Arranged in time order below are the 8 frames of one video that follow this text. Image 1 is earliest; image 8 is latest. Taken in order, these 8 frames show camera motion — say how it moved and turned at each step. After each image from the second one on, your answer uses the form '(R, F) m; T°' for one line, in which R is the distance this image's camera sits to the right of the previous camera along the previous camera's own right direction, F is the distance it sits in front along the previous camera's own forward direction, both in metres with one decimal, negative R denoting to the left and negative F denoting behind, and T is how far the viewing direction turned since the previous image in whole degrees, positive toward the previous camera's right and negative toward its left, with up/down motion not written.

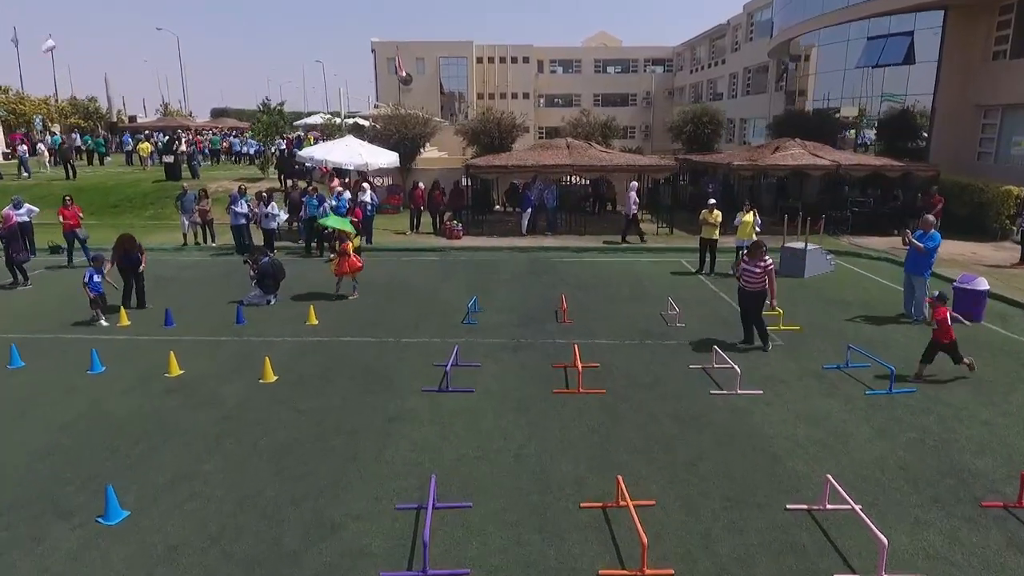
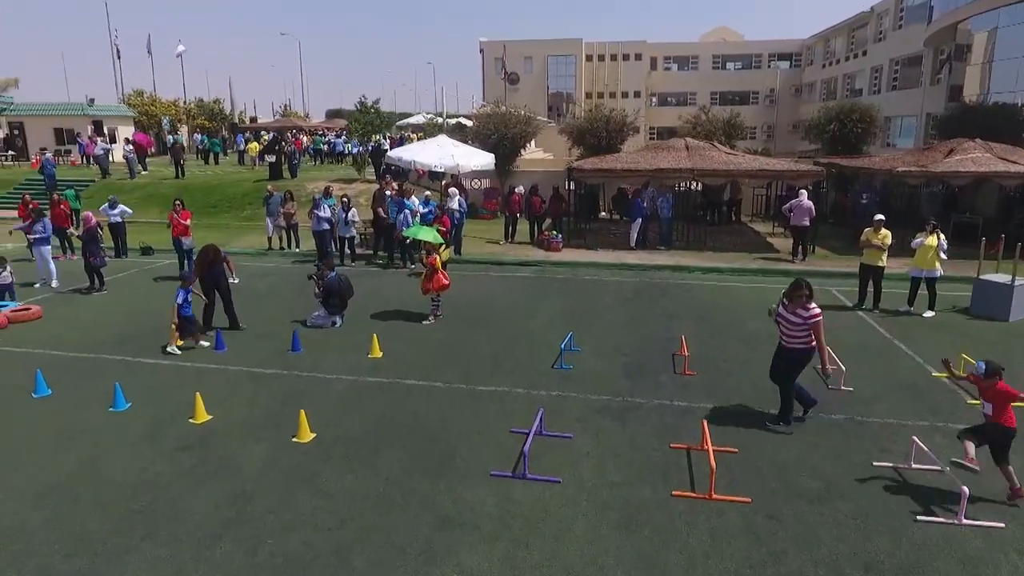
(-0.1, +2.5) m; -9°
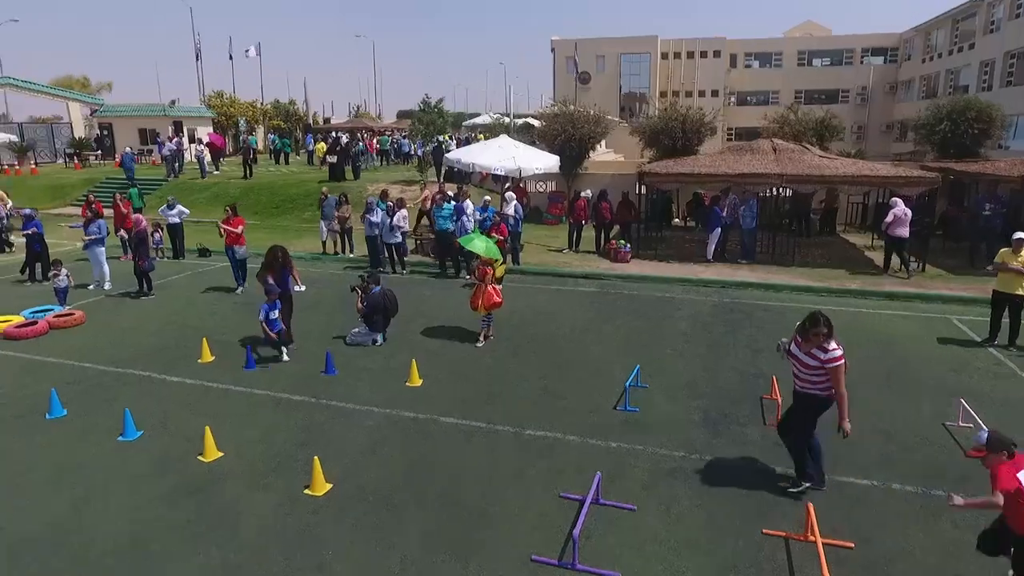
(+0.1, +1.4) m; -6°
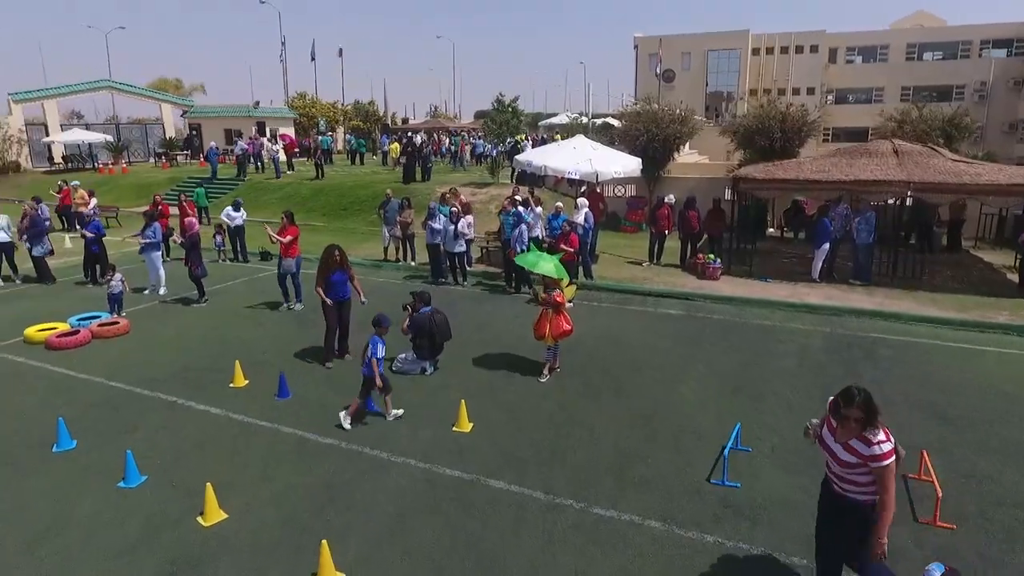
(0.0, +1.6) m; -7°
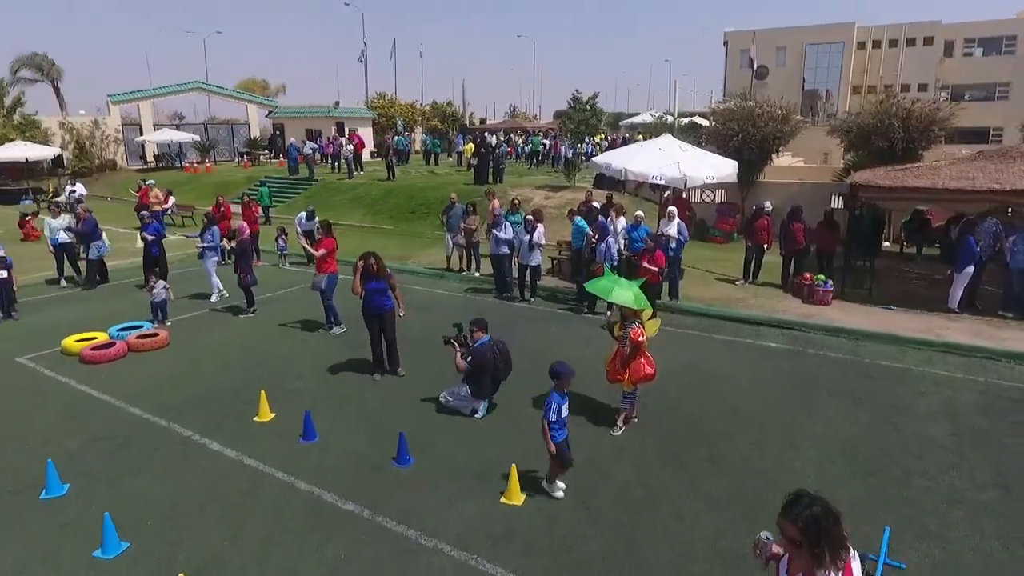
(+0.1, +1.6) m; -7°
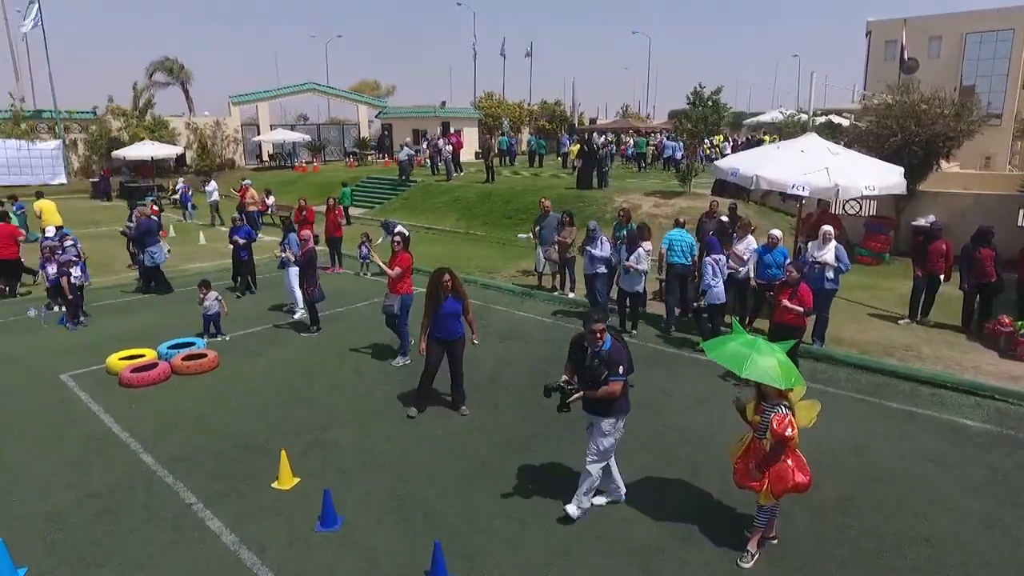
(+0.1, +2.1) m; -9°
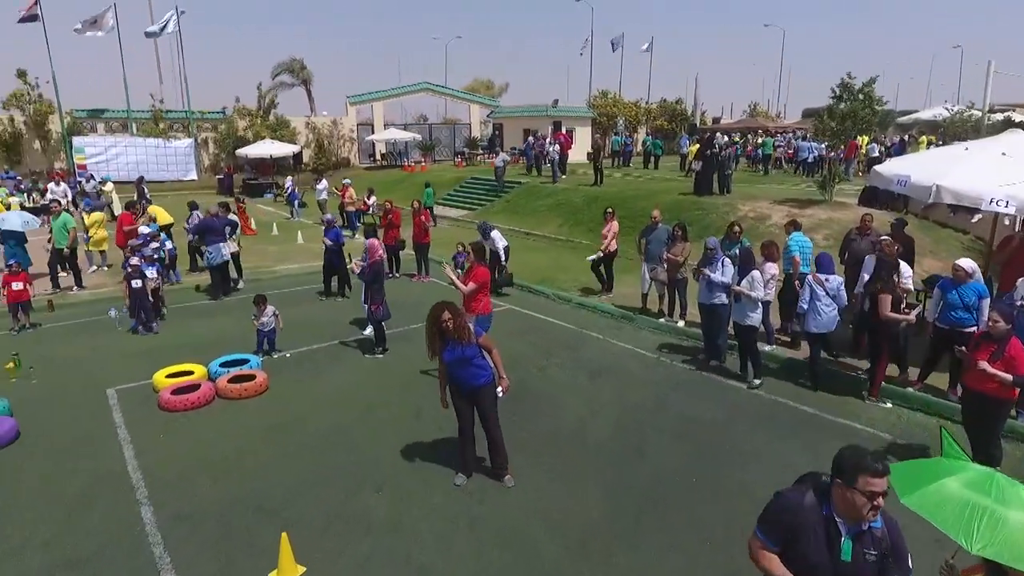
(+0.2, +1.8) m; -10°
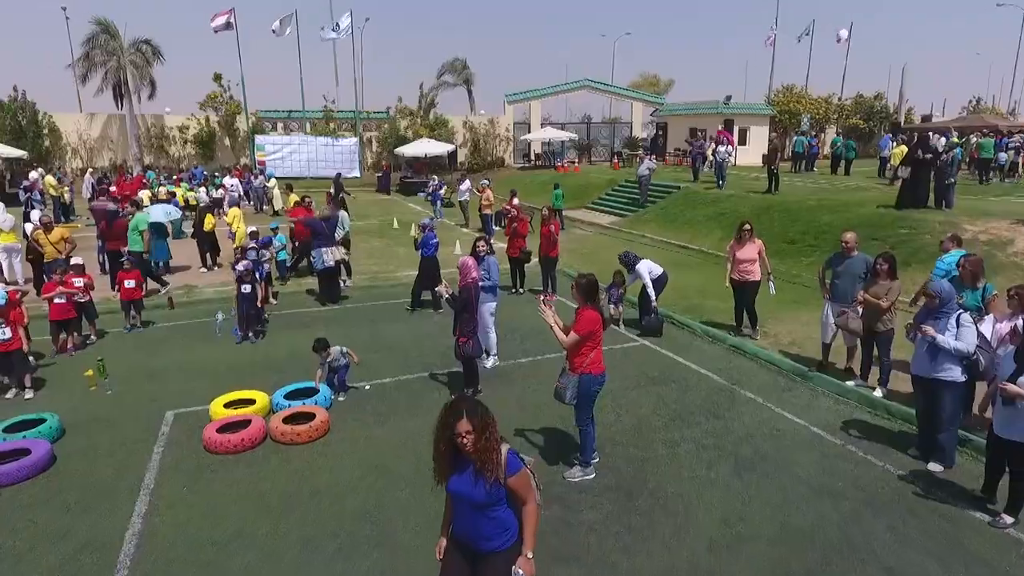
(+0.4, +2.3) m; -14°
